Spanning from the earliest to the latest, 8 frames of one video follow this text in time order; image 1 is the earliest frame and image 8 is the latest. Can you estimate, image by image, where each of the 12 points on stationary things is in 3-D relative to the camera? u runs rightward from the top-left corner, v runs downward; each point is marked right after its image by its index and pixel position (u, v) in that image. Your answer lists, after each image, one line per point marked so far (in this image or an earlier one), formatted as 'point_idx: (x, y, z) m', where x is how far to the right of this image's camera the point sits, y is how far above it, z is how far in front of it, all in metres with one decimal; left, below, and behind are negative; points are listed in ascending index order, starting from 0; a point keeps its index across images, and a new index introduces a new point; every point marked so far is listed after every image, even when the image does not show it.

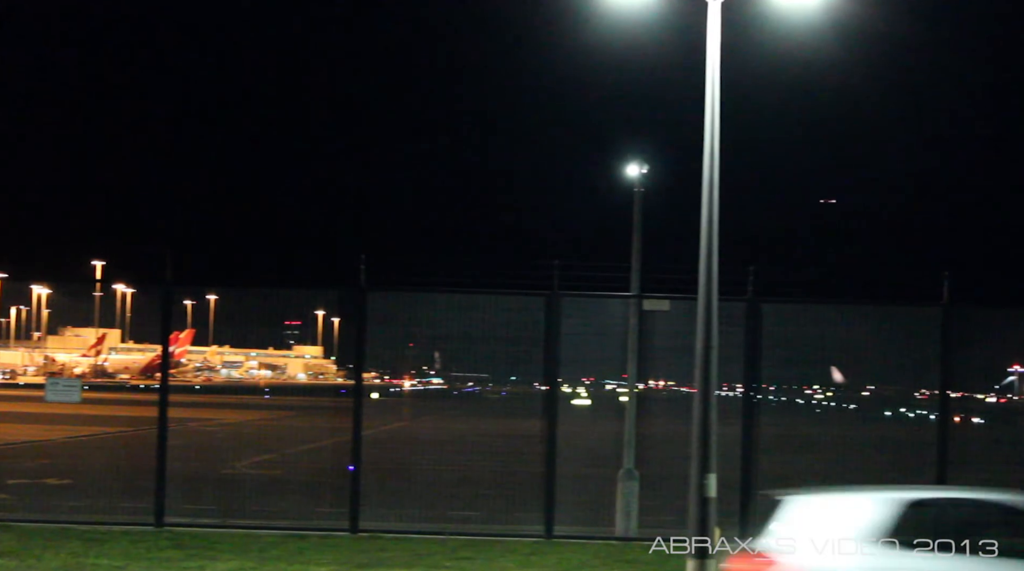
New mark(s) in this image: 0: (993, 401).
0: (+5.3, -1.3, +15.3) m
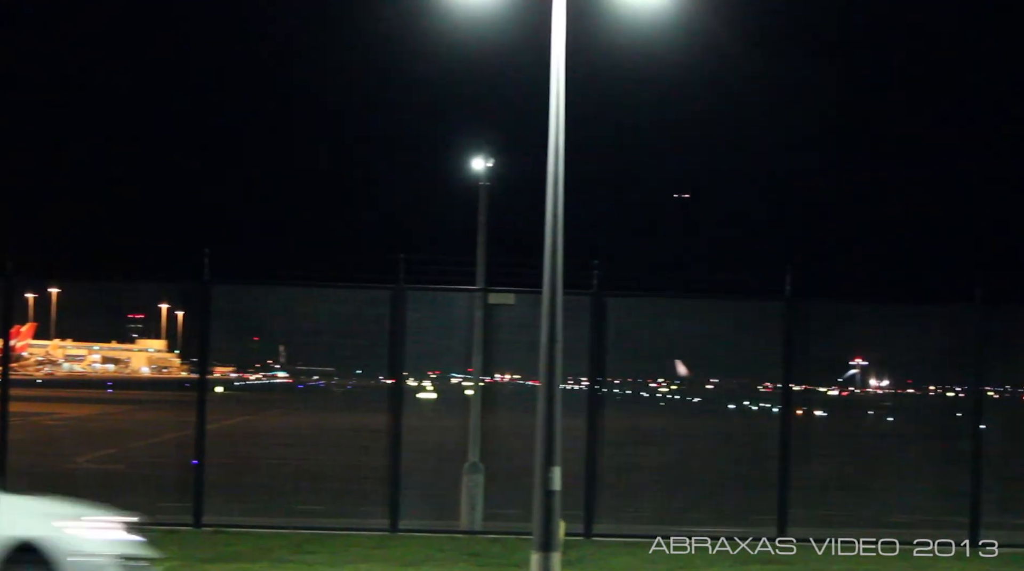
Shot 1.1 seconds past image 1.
0: (+3.6, -1.2, +15.4) m
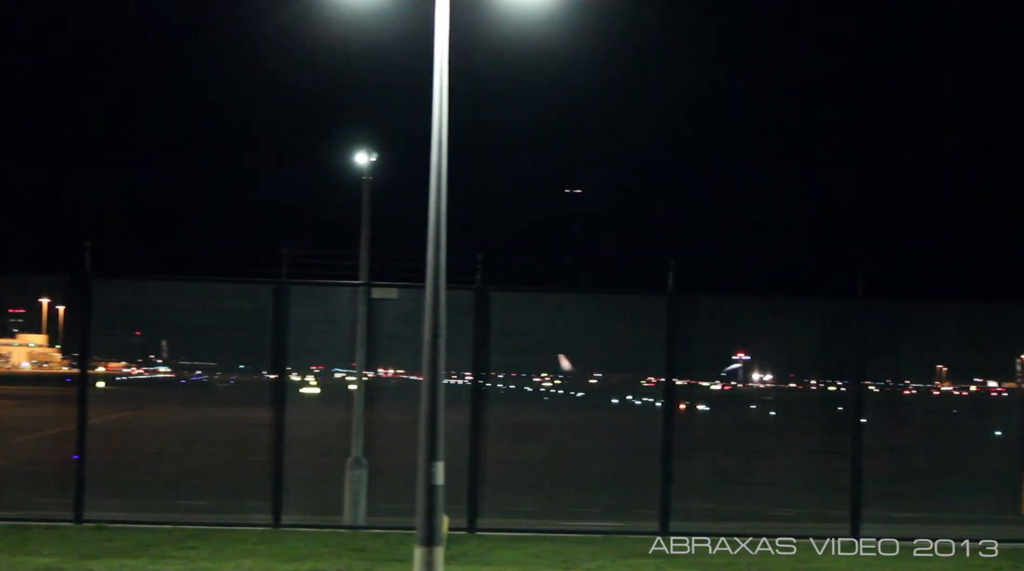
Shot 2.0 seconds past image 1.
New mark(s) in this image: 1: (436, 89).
0: (+2.3, -1.1, +15.5) m
1: (-0.8, +2.2, +15.4) m
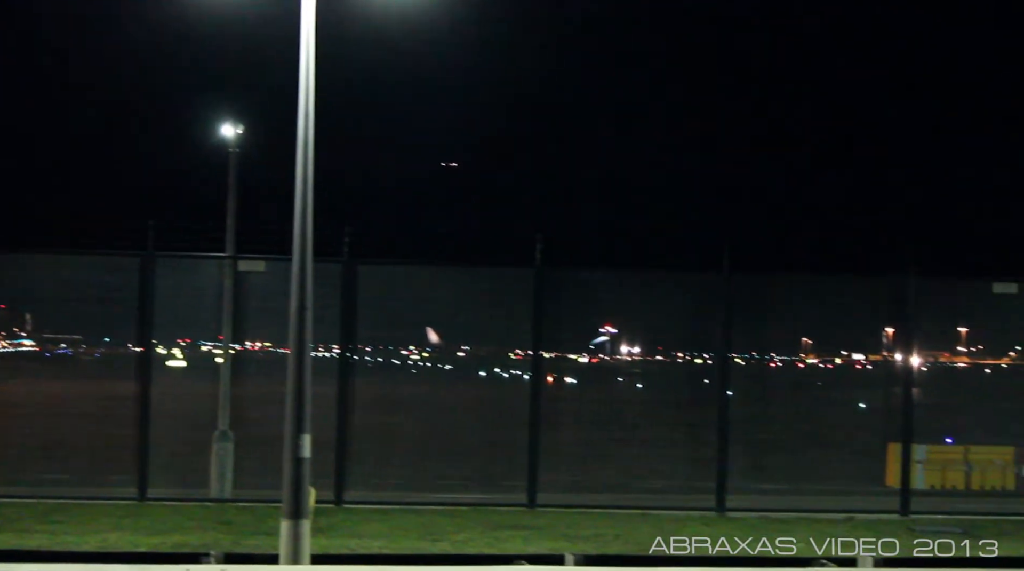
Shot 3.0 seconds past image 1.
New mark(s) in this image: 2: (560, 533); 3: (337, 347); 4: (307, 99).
0: (+0.8, -0.8, +15.5) m
1: (-2.3, +2.5, +15.4) m
2: (+0.6, -2.7, +14.7) m
3: (-2.0, -0.7, +15.4) m
4: (-2.3, +2.1, +15.3) m
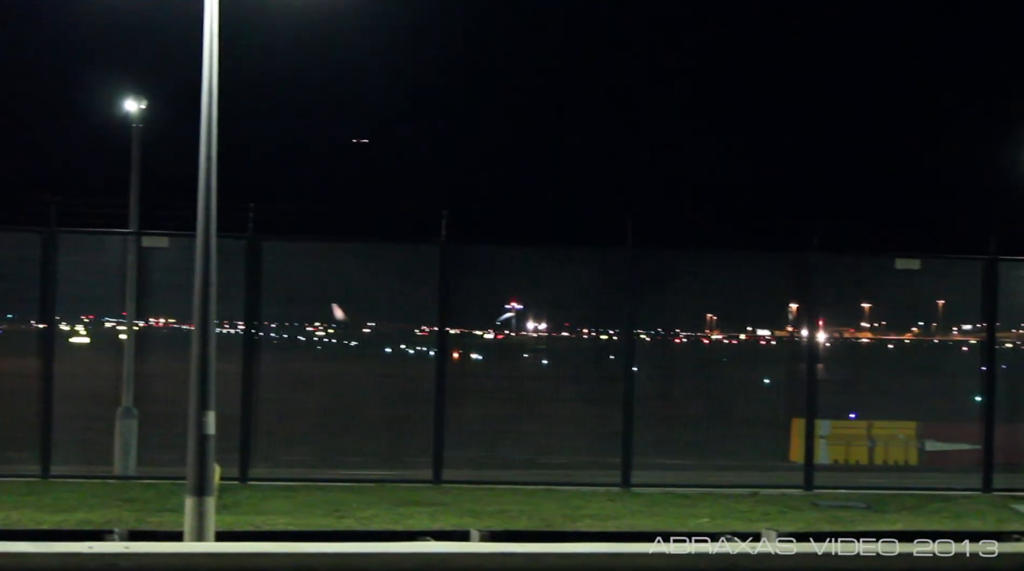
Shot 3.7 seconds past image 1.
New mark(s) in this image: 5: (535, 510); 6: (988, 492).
0: (-0.2, -0.6, +15.5) m
1: (-3.4, +2.8, +15.3) m
2: (-0.5, -2.4, +14.8) m
3: (-3.0, -0.4, +15.4) m
4: (-3.3, +2.3, +15.3) m
5: (+0.3, -2.4, +14.7) m
6: (+5.3, -2.3, +15.3) m
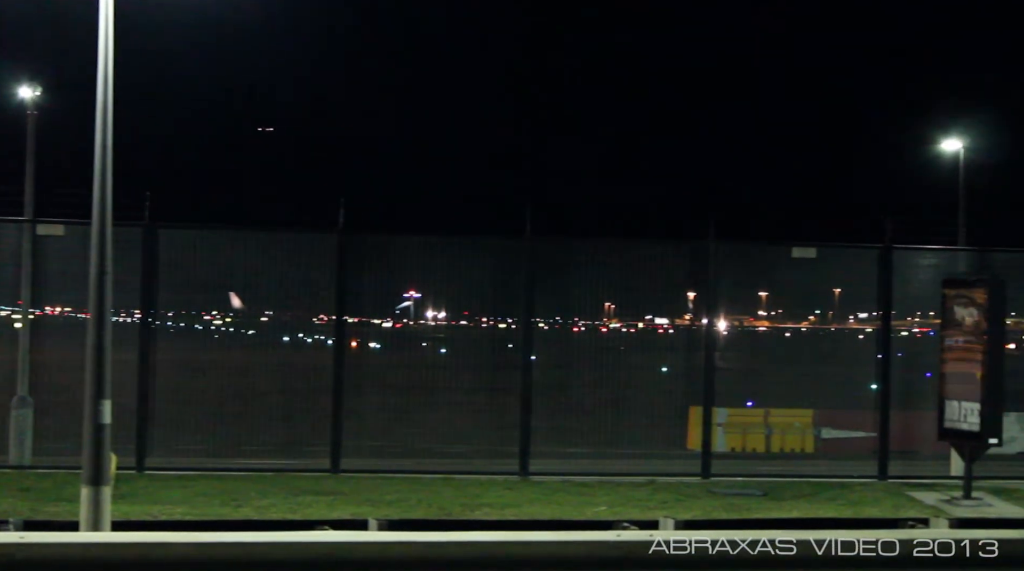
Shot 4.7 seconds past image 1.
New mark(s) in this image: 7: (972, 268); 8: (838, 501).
0: (-1.4, -0.4, +15.5) m
1: (-4.5, +2.9, +15.3) m
2: (-1.6, -2.3, +14.7) m
3: (-4.2, -0.3, +15.3) m
4: (-4.5, +2.5, +15.2) m
5: (-0.9, -2.3, +14.7) m
6: (+4.1, -2.2, +15.4) m
7: (+5.1, +0.2, +15.4) m
8: (+3.5, -2.3, +14.8) m
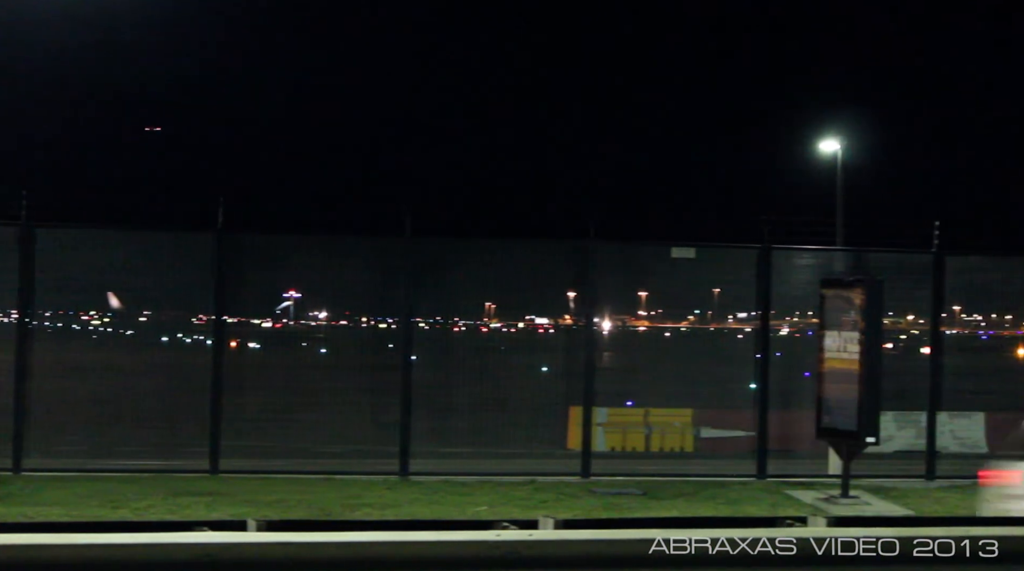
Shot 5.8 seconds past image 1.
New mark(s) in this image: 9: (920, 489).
0: (-2.7, -0.4, +15.4) m
1: (-5.9, +2.9, +15.2) m
2: (-2.9, -2.3, +14.7) m
3: (-5.5, -0.3, +15.2) m
4: (-5.8, +2.5, +15.1) m
5: (-2.2, -2.3, +14.7) m
6: (+2.8, -2.2, +15.5) m
7: (+3.8, +0.2, +15.5) m
8: (+2.2, -2.3, +14.9) m
9: (+4.5, -2.2, +15.2) m
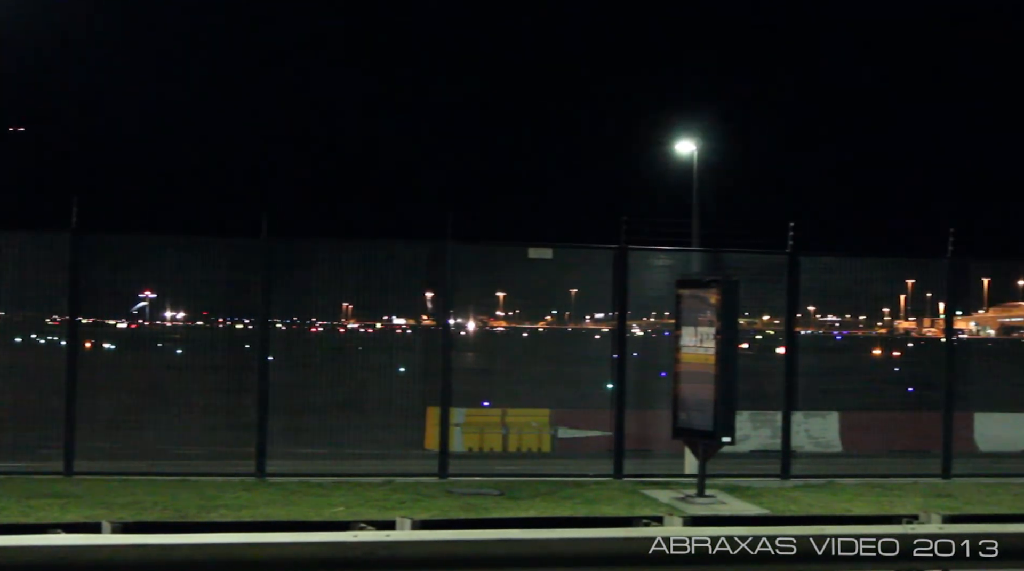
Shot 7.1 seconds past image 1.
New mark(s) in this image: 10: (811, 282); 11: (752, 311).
0: (-4.3, -0.5, +15.4) m
1: (-7.5, +2.9, +15.0) m
2: (-4.5, -2.3, +14.6) m
3: (-7.1, -0.3, +15.1) m
4: (-7.4, +2.5, +14.9) m
5: (-3.8, -2.3, +14.6) m
6: (+1.2, -2.2, +15.5) m
7: (+2.2, +0.2, +15.6) m
8: (+0.6, -2.3, +14.9) m
9: (+2.9, -2.2, +15.3) m
10: (+3.4, 0.0, +15.6) m
11: (+2.7, -0.3, +15.6) m
